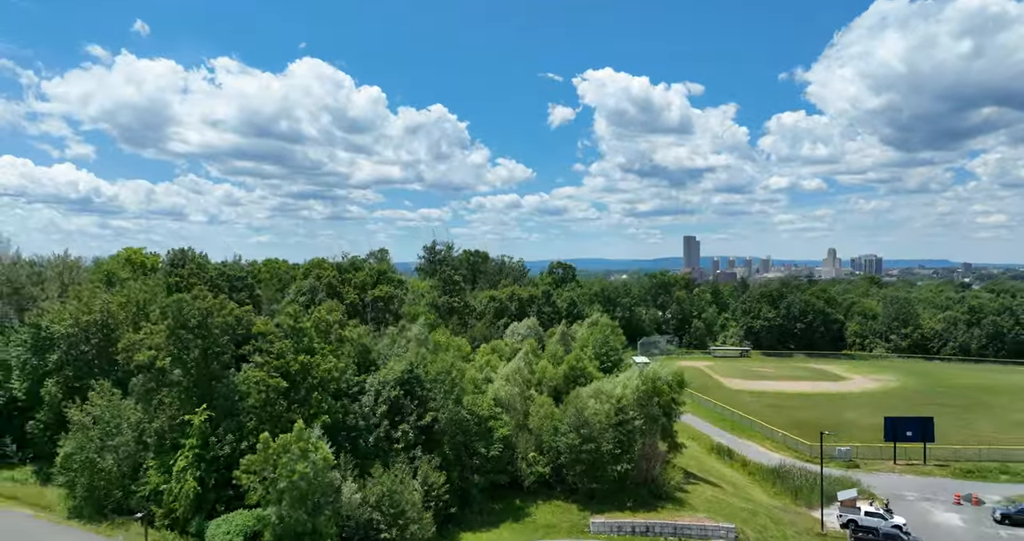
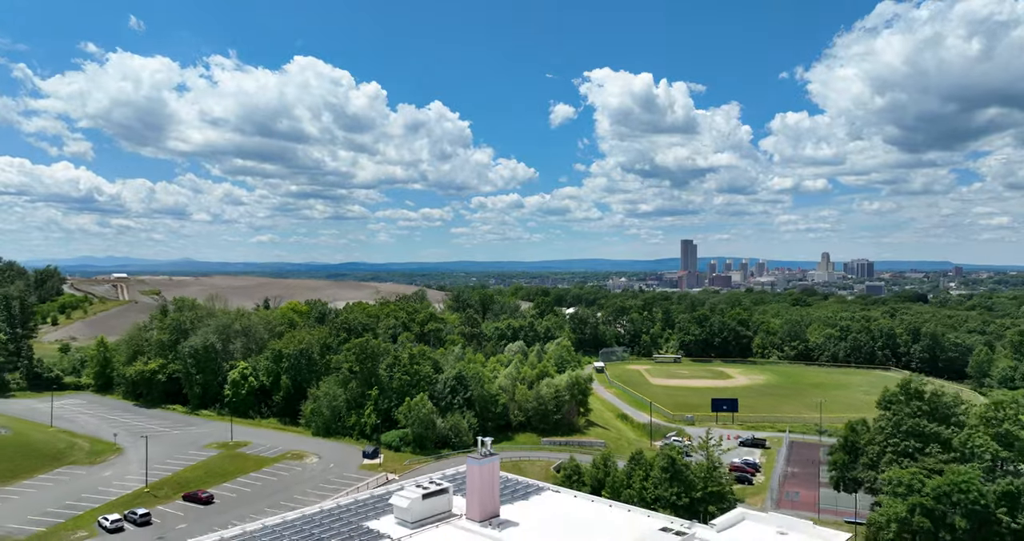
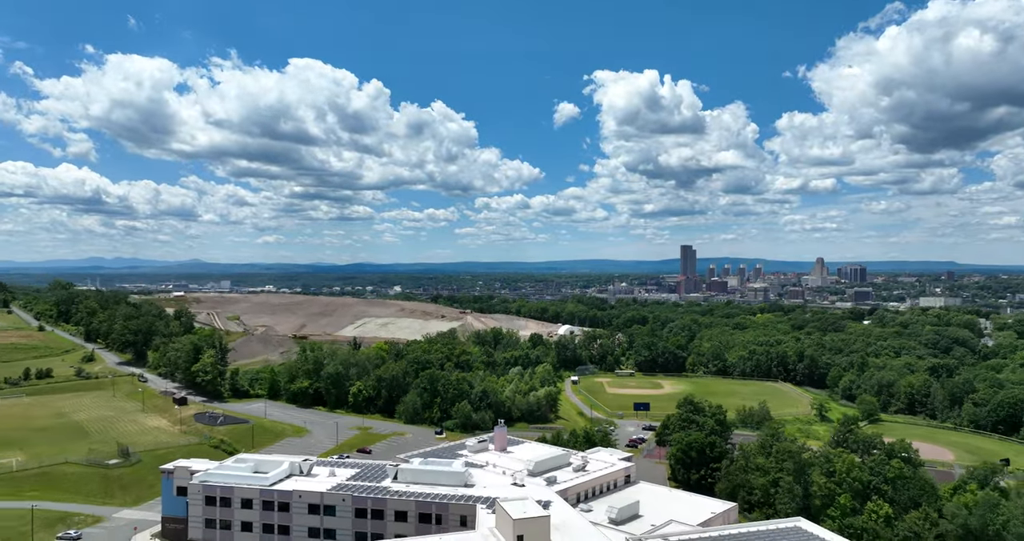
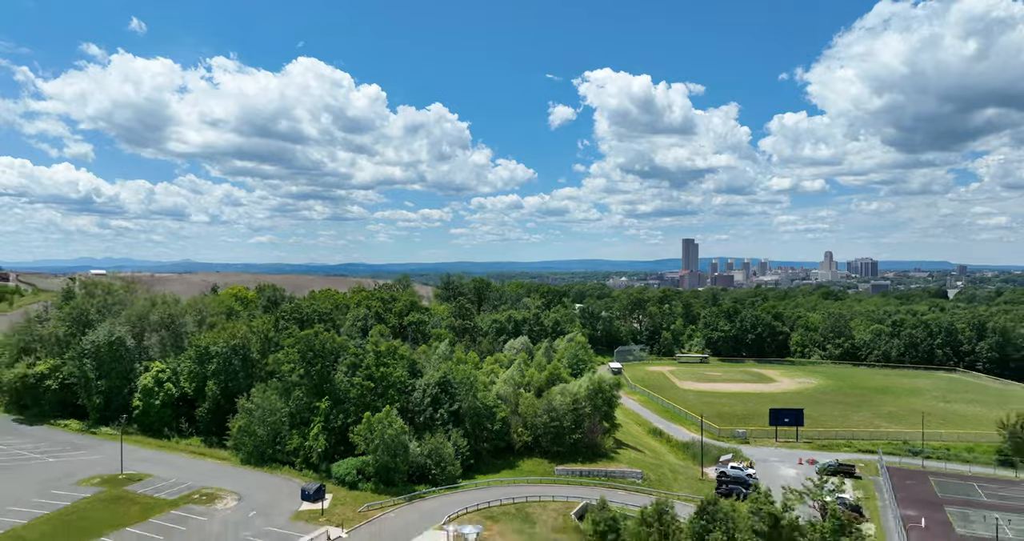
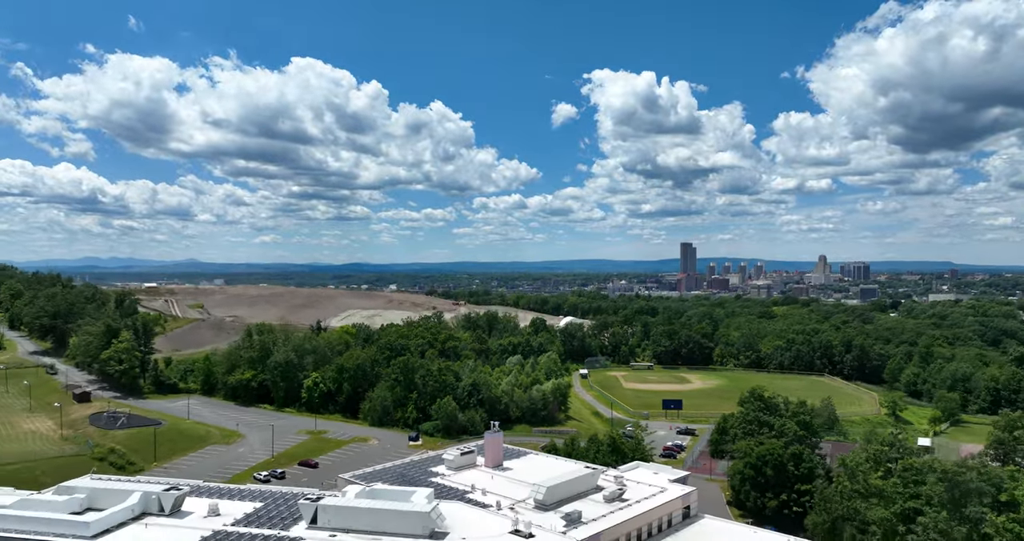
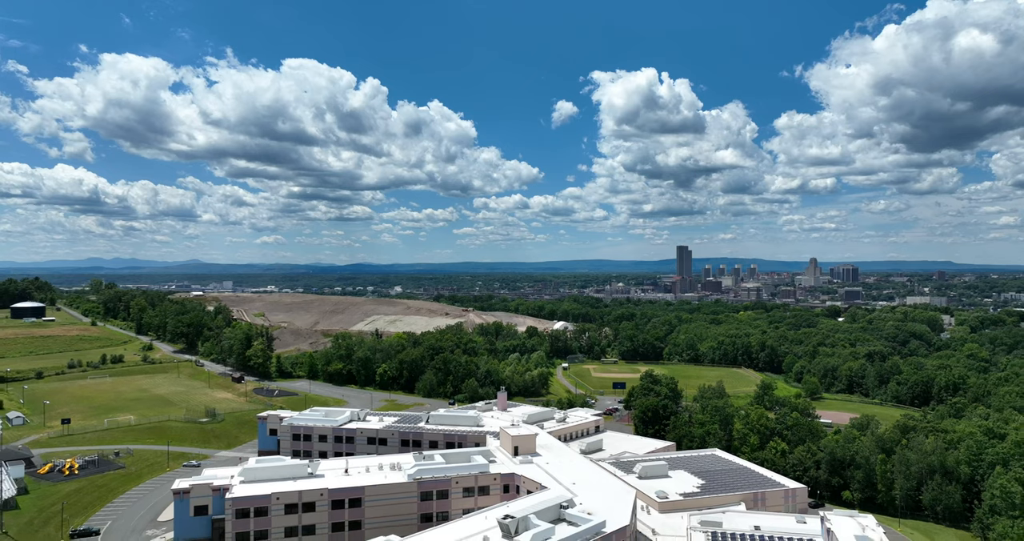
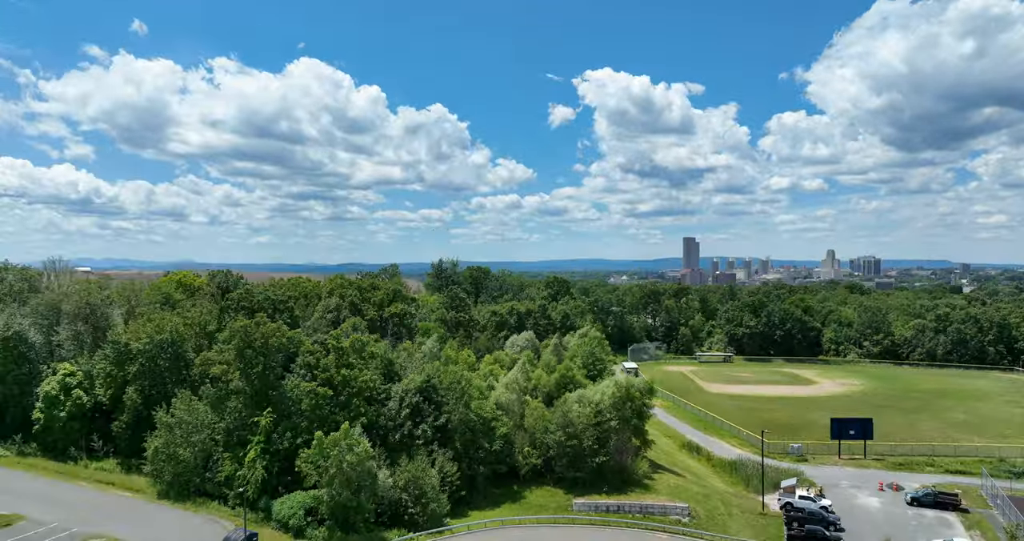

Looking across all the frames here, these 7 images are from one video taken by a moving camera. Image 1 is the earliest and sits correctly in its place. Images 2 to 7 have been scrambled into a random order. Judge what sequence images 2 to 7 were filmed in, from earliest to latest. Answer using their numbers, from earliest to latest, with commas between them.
7, 4, 2, 5, 3, 6
